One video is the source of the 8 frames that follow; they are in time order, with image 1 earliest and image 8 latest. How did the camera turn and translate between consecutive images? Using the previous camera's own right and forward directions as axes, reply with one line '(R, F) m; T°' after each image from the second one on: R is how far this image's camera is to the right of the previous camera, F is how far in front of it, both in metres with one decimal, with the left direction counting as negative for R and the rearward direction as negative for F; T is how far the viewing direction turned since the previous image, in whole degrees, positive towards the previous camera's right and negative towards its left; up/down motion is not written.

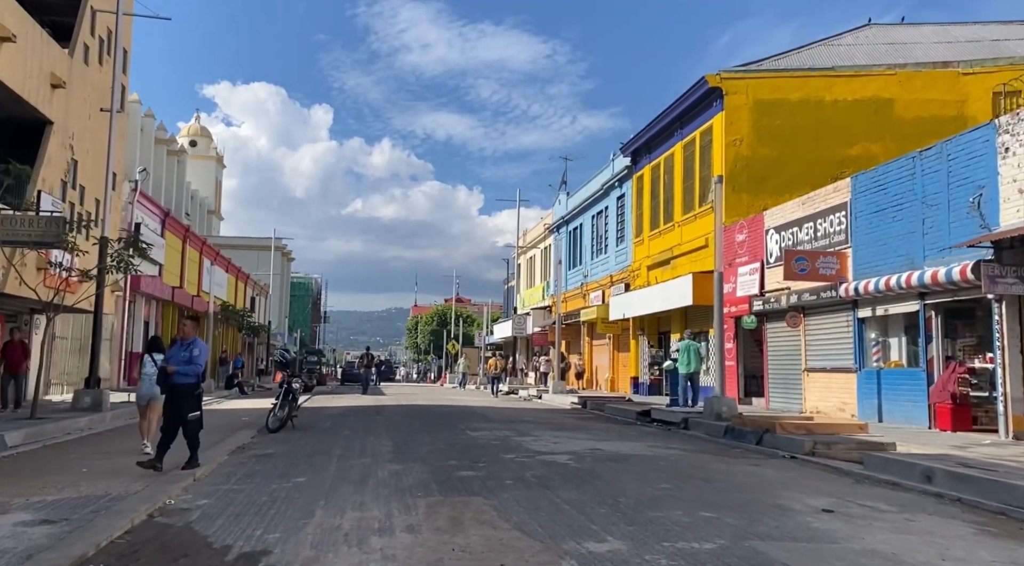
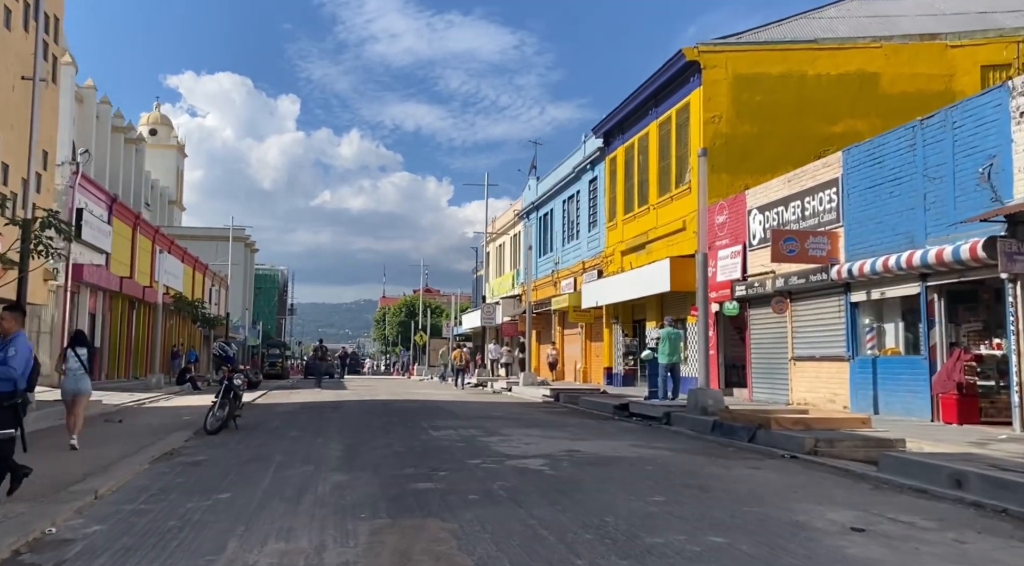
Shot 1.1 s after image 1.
(+0.1, +1.5) m; +2°
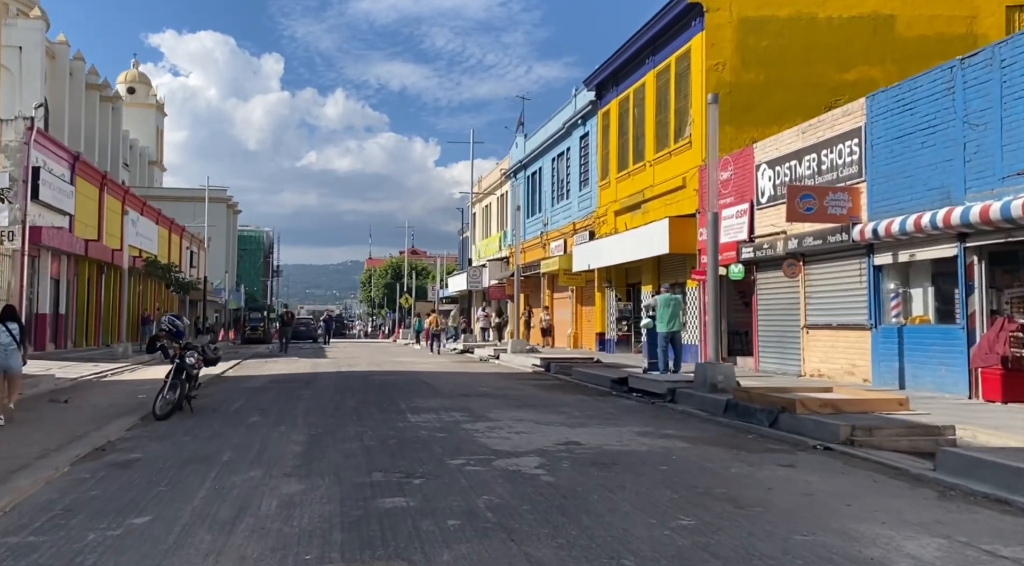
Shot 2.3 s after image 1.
(0.0, +1.7) m; +1°
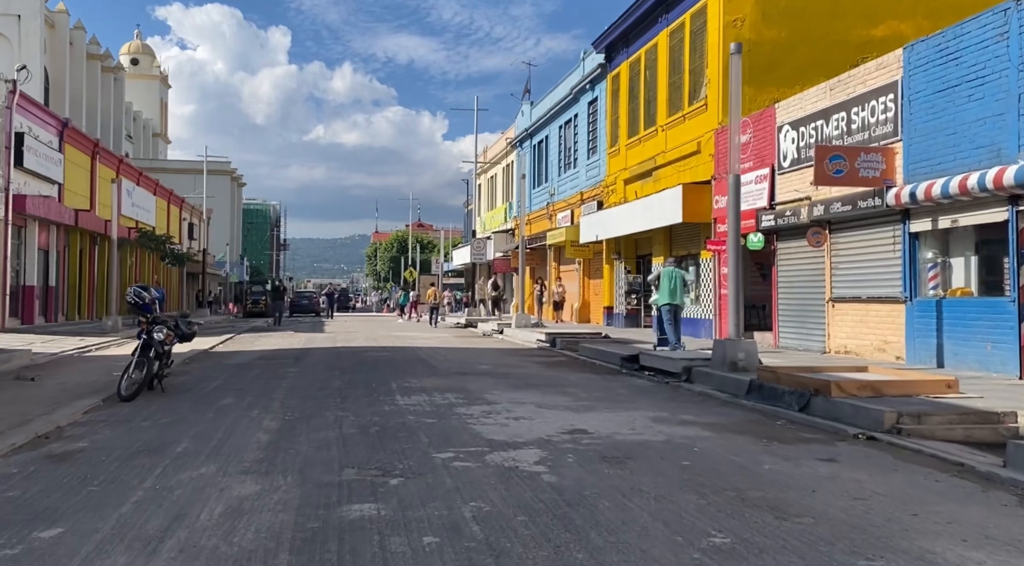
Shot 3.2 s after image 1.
(+0.1, +1.2) m; -1°
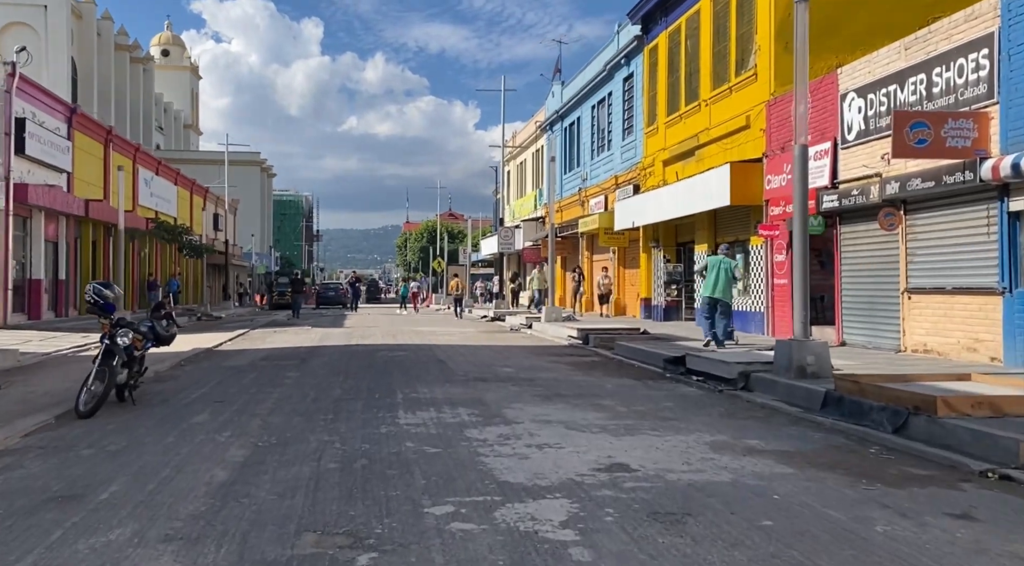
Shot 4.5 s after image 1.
(+0.1, +1.9) m; -2°
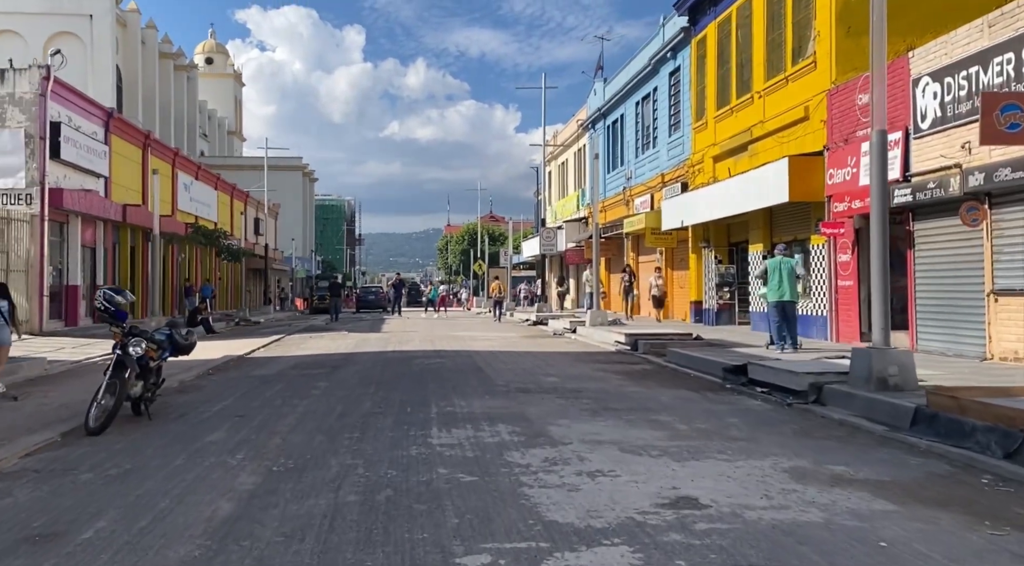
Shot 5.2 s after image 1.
(0.0, +1.0) m; -3°
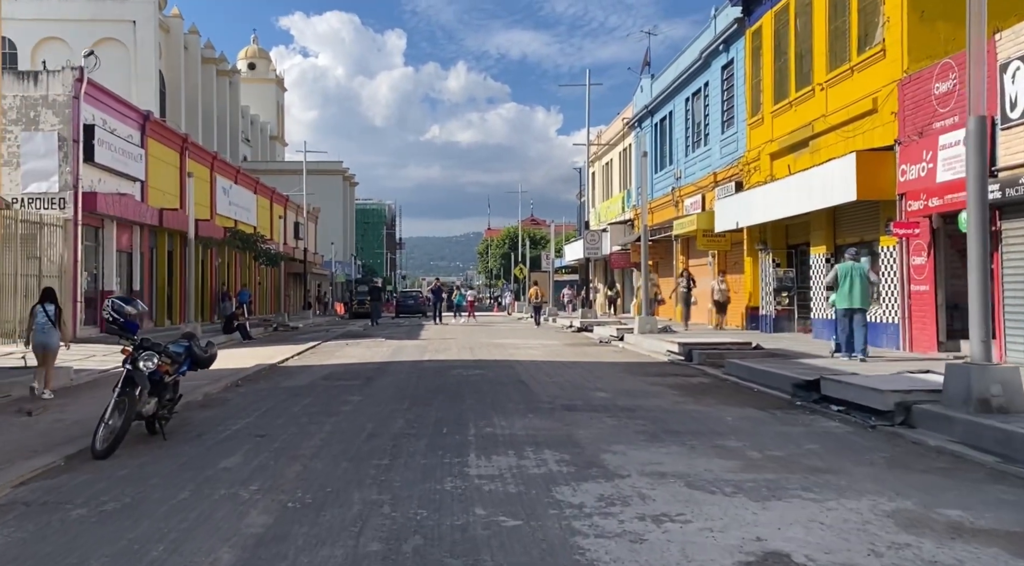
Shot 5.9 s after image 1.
(-0.1, +1.0) m; -3°
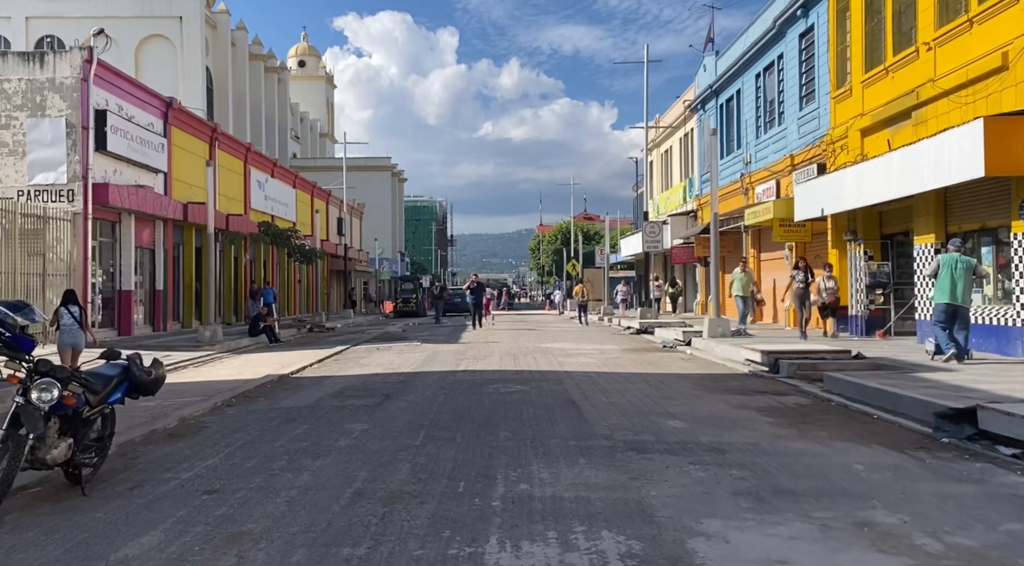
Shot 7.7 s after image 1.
(+0.1, +2.6) m; -3°
